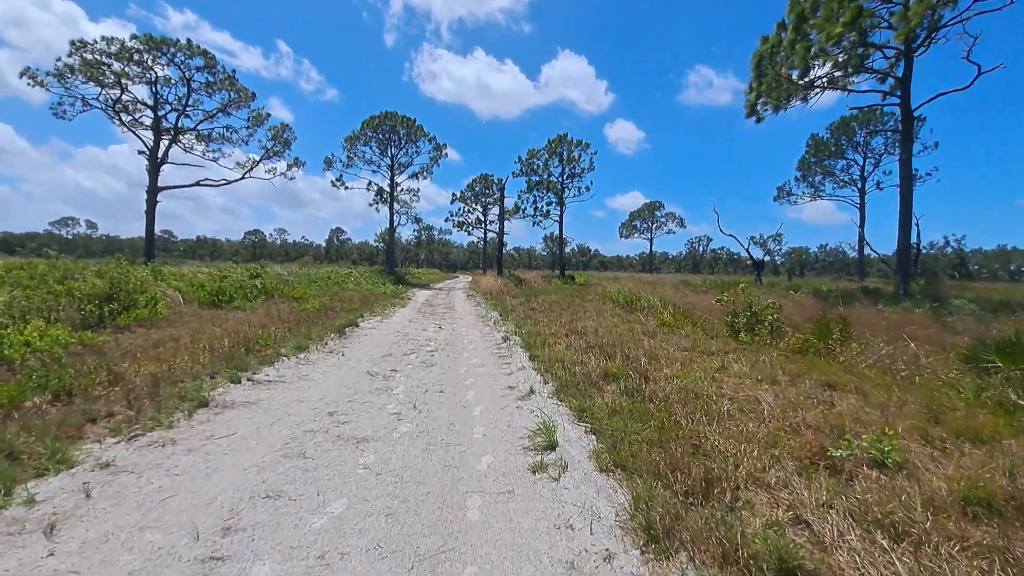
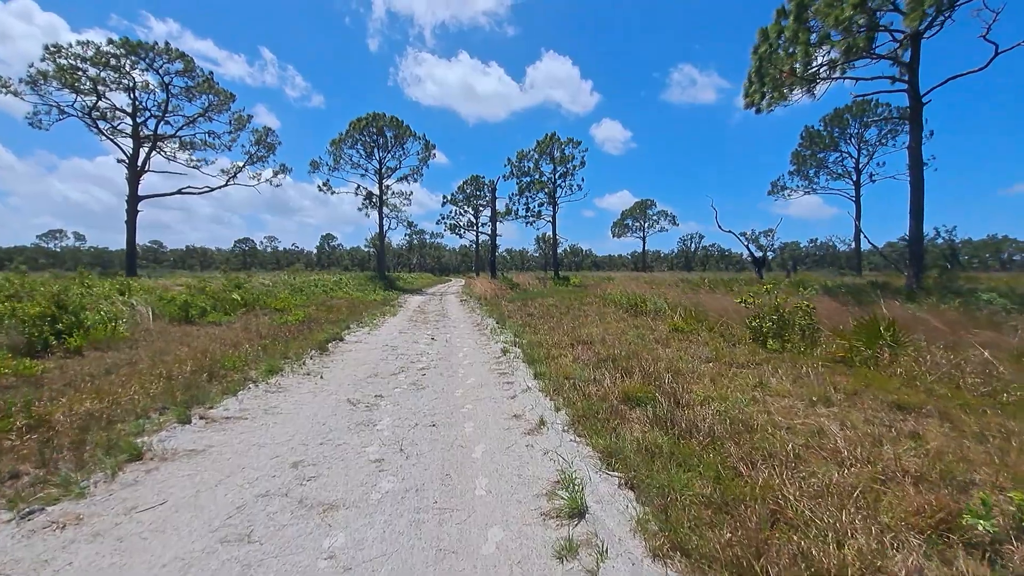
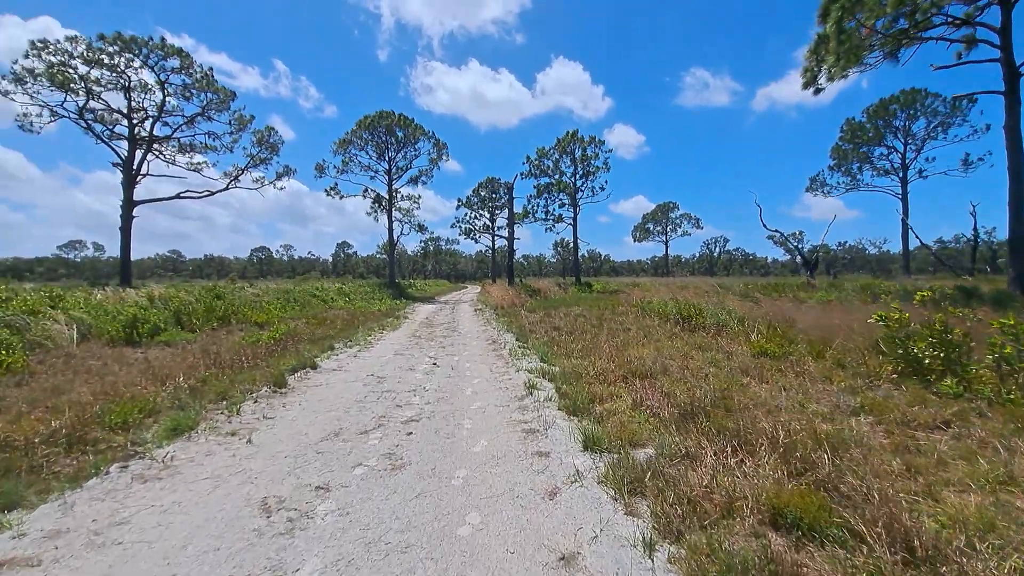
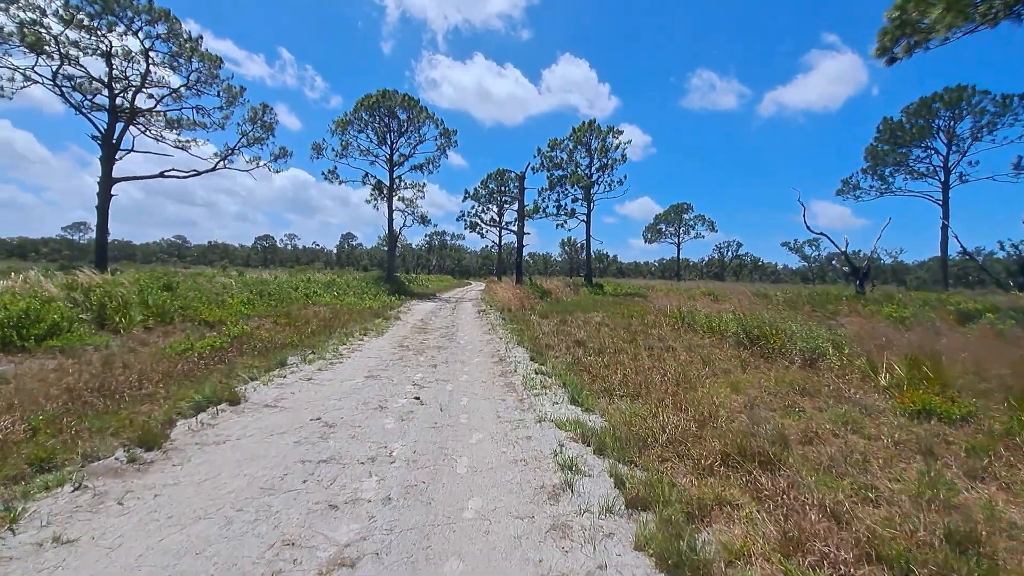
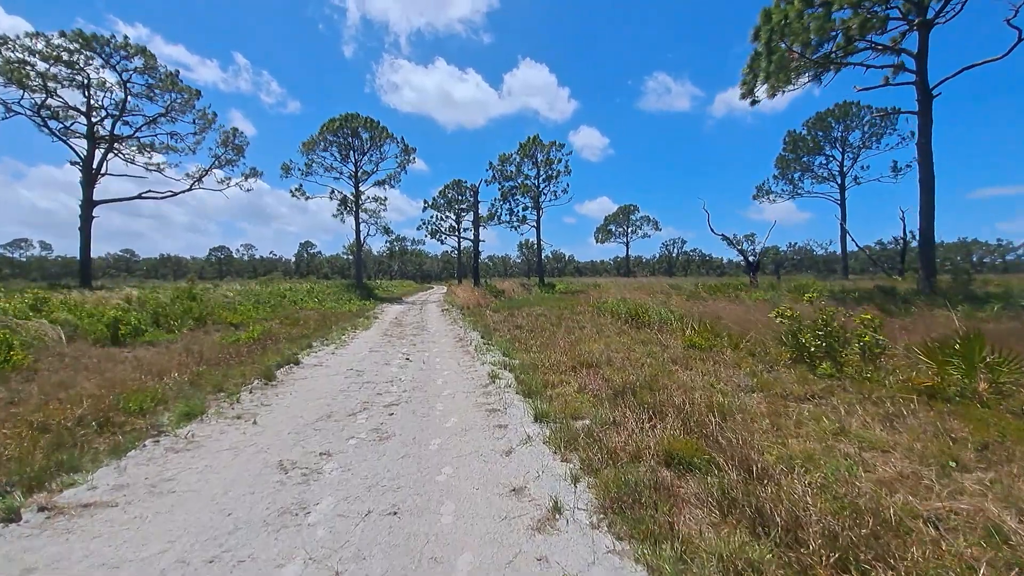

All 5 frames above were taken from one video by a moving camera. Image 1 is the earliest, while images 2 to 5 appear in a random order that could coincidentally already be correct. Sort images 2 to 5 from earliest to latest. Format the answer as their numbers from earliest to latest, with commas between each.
2, 5, 3, 4
